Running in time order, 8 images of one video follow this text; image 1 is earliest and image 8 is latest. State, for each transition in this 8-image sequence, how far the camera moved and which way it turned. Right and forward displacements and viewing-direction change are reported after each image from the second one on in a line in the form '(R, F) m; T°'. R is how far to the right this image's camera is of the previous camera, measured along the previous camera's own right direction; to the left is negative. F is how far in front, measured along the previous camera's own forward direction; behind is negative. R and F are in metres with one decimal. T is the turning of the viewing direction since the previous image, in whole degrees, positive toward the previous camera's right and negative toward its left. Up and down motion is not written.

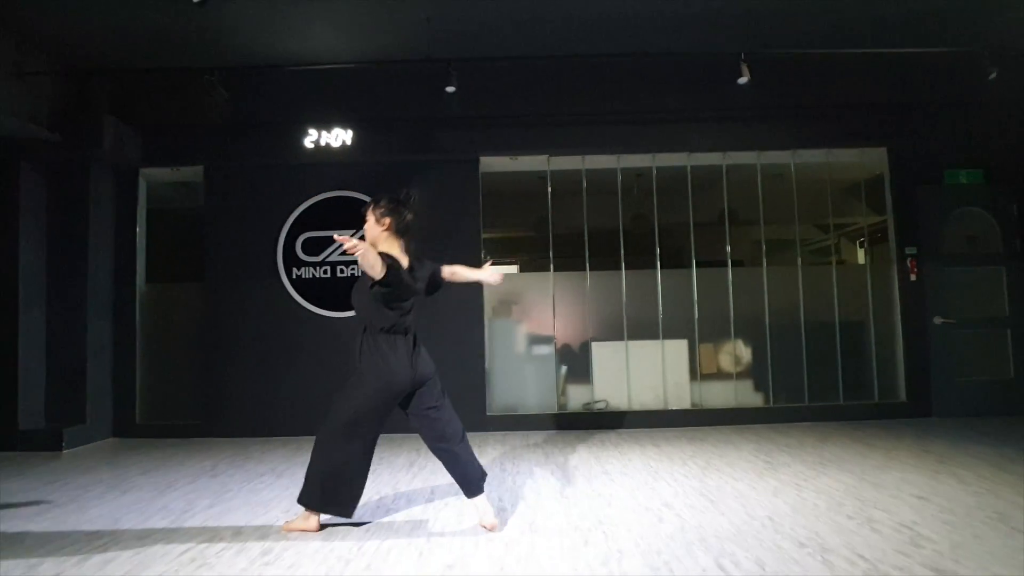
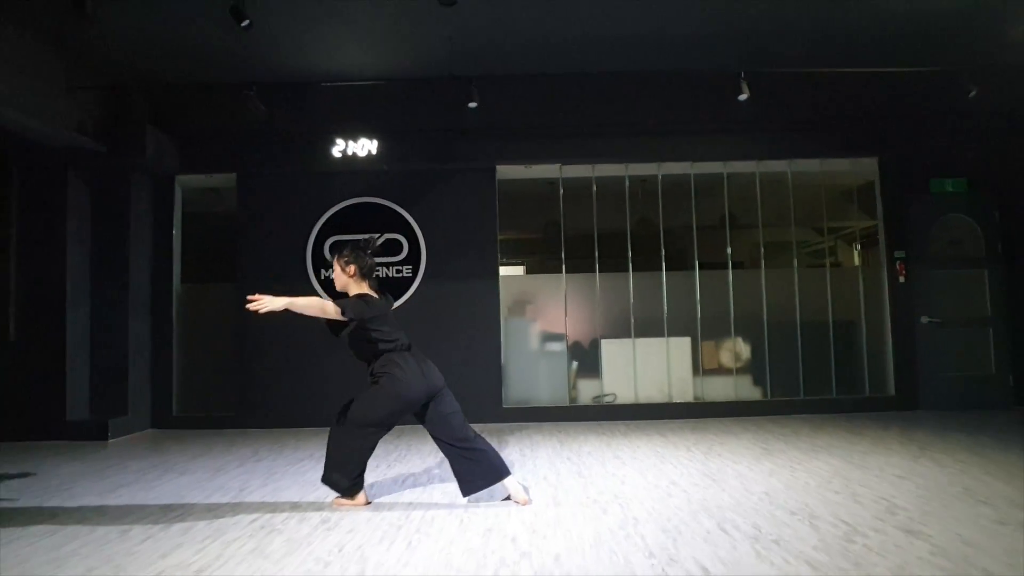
(-0.2, -0.4) m; 0°
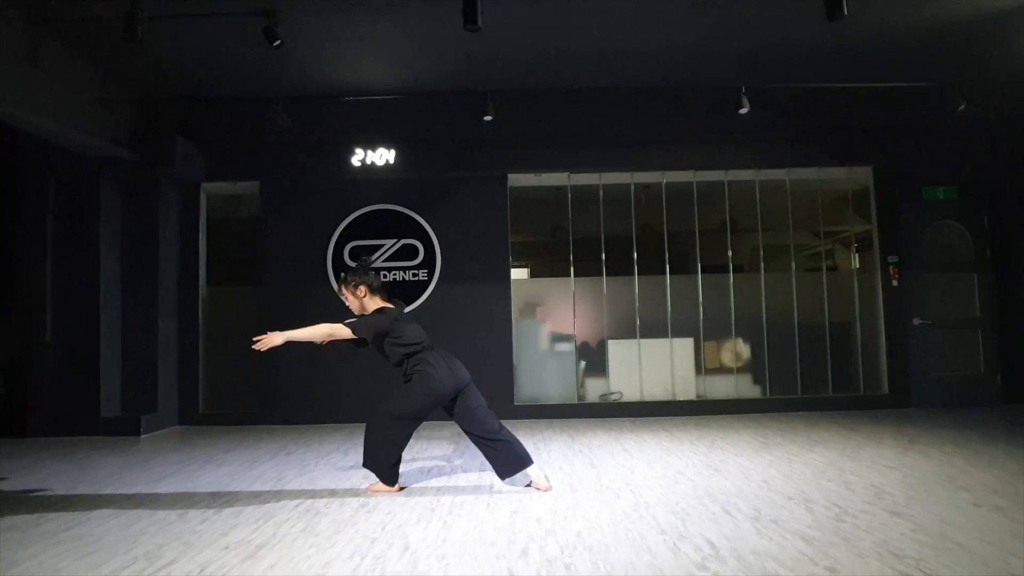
(-0.1, -0.3) m; 0°
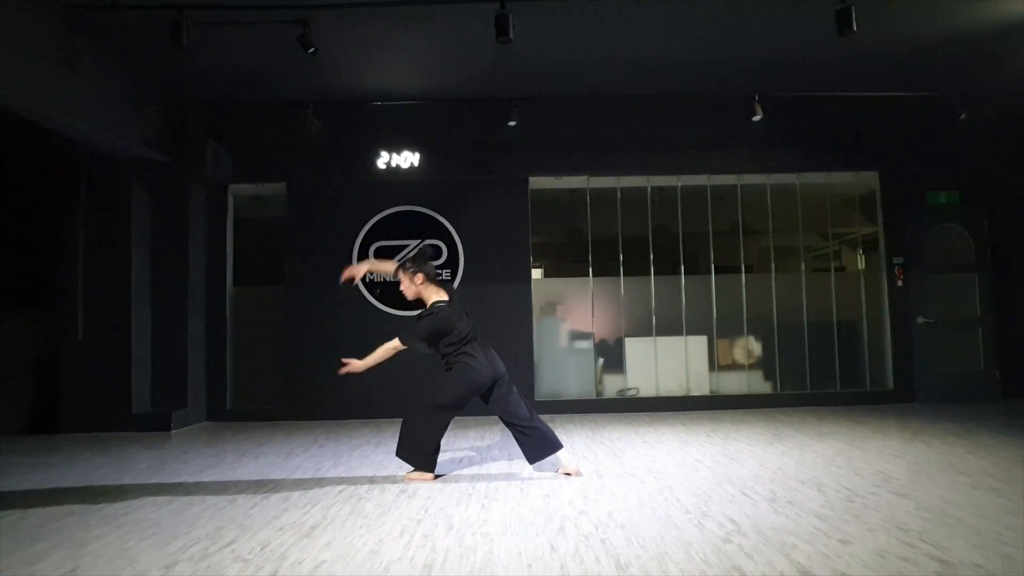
(-0.2, -0.2) m; 0°
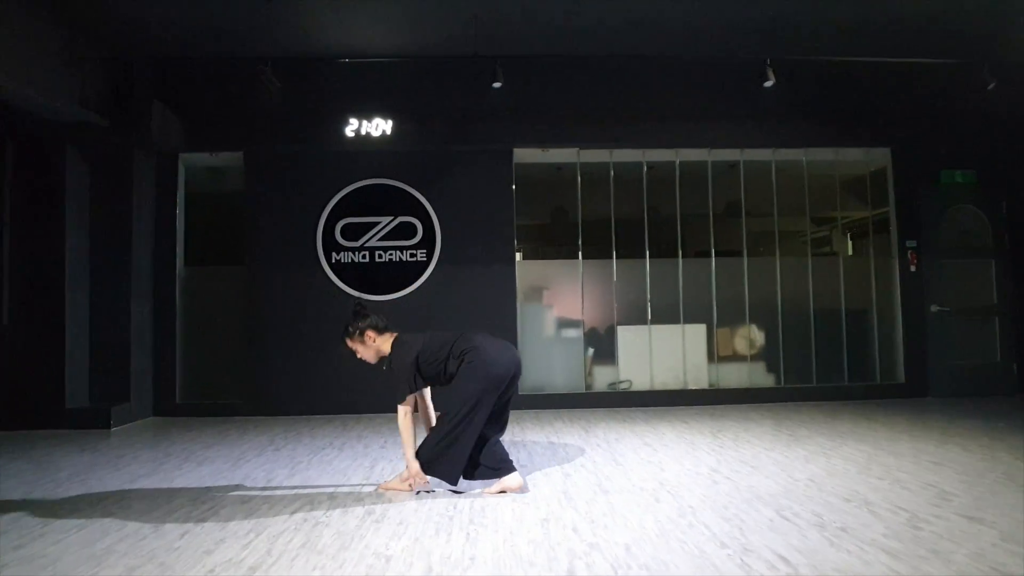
(-0.1, +0.6) m; +2°
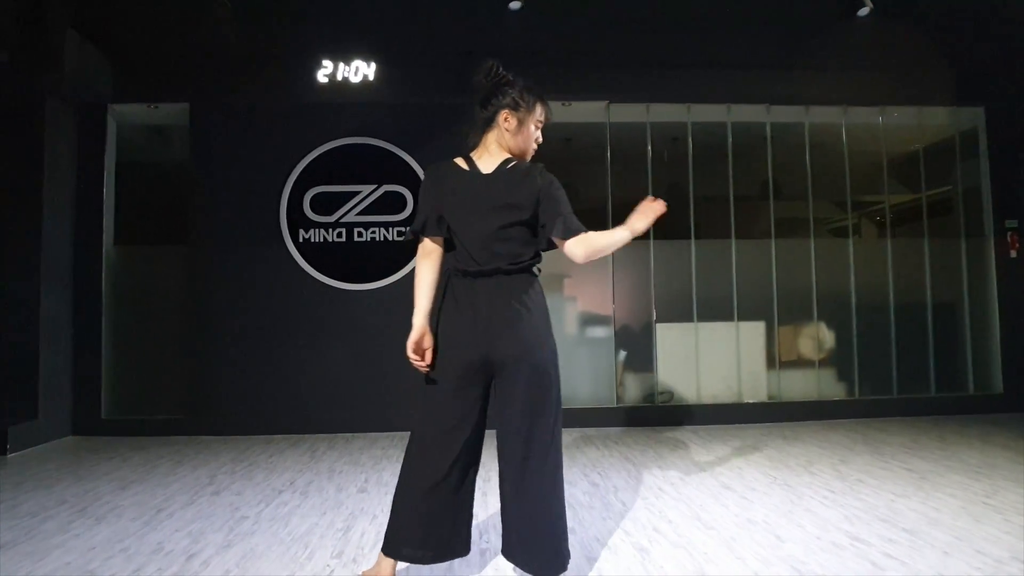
(-0.2, +1.2) m; +1°
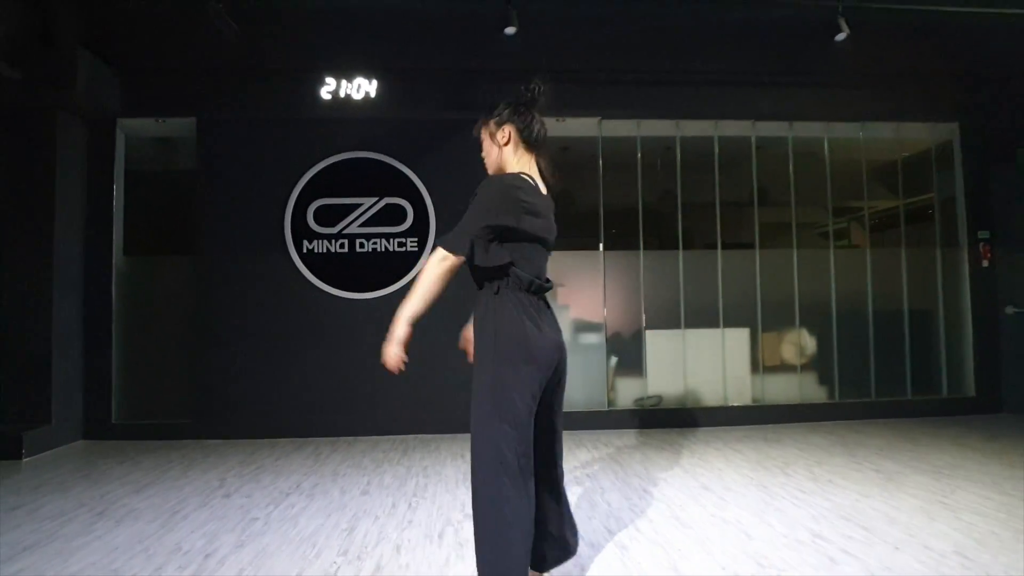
(0.0, -0.2) m; 0°
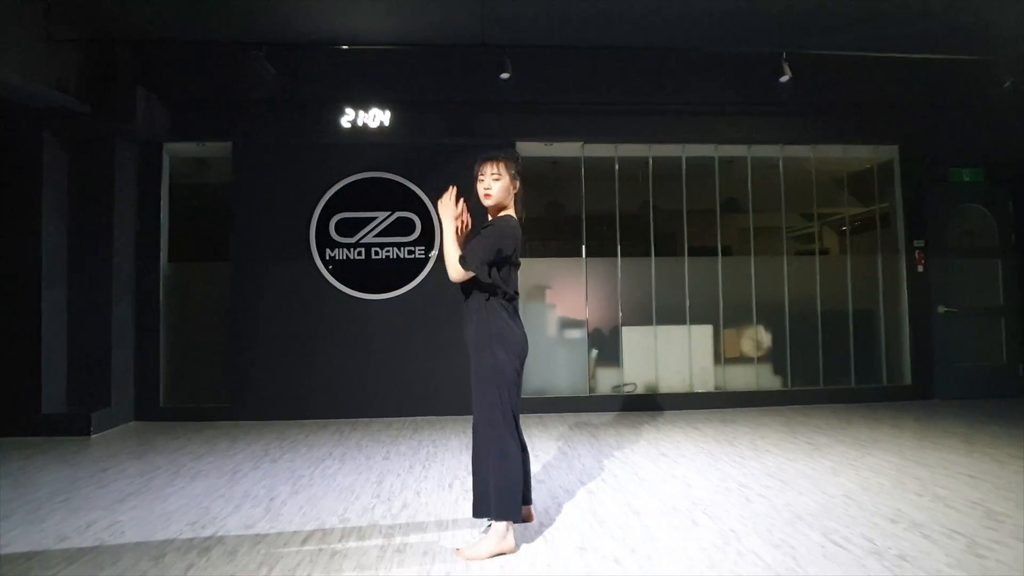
(0.0, -0.8) m; 0°
